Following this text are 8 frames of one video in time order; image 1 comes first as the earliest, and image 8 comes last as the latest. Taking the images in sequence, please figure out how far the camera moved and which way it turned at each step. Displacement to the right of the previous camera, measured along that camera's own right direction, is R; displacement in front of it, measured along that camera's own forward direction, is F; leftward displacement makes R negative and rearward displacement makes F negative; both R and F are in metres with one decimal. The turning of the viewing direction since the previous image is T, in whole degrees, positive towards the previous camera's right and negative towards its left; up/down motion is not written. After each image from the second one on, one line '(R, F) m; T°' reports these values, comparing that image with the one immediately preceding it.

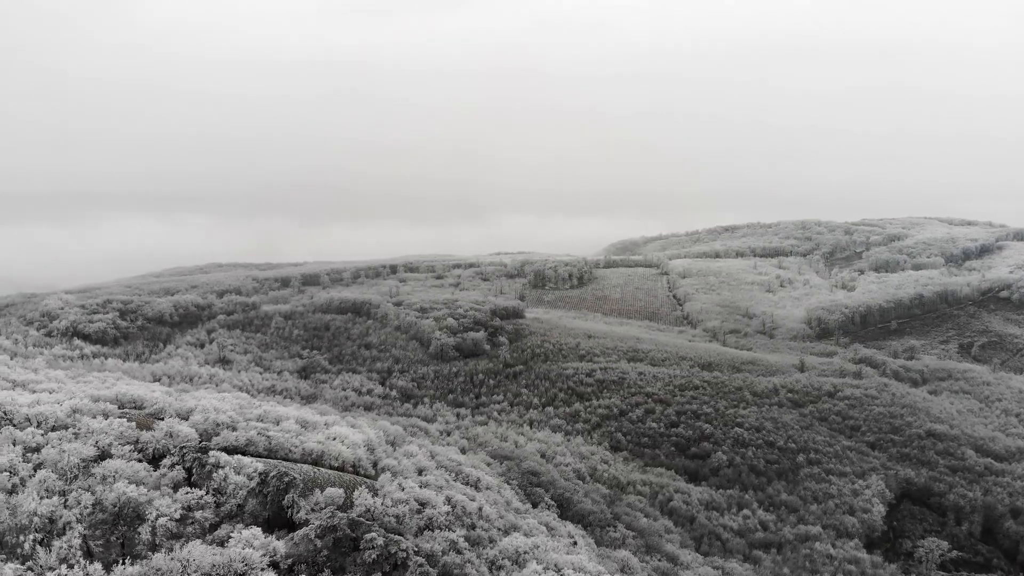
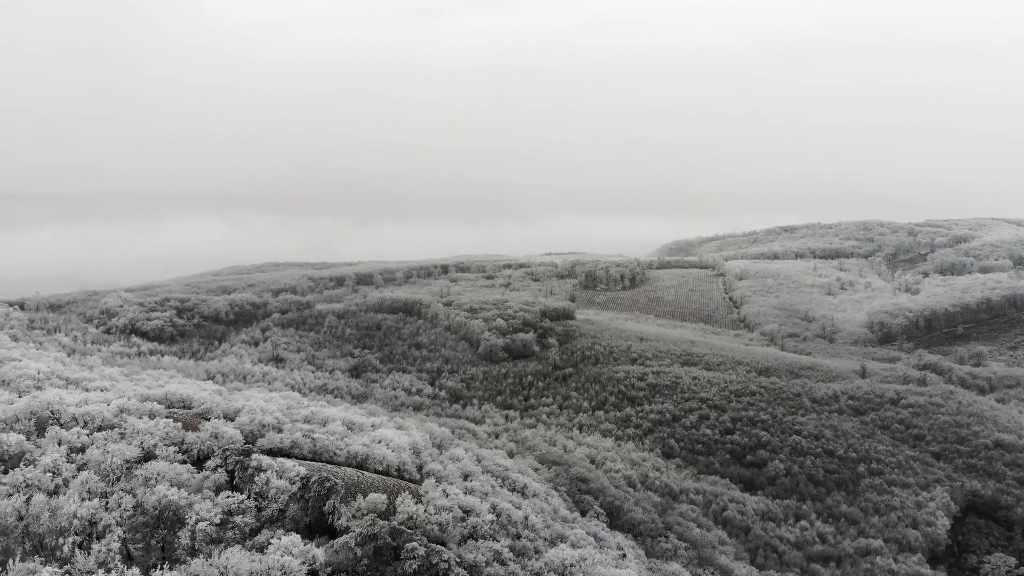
(0.0, +0.6) m; -6°
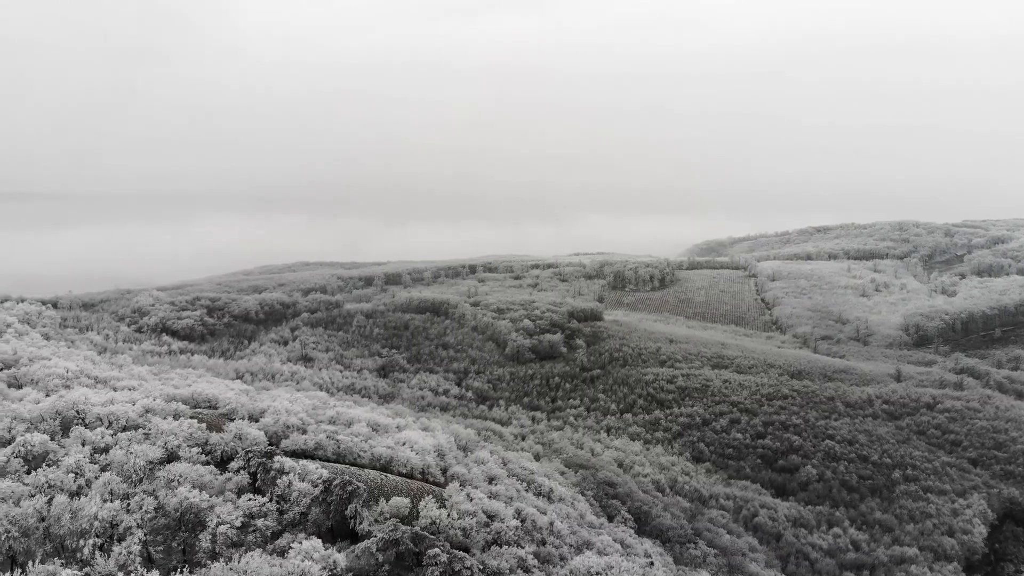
(0.0, +0.3) m; -3°
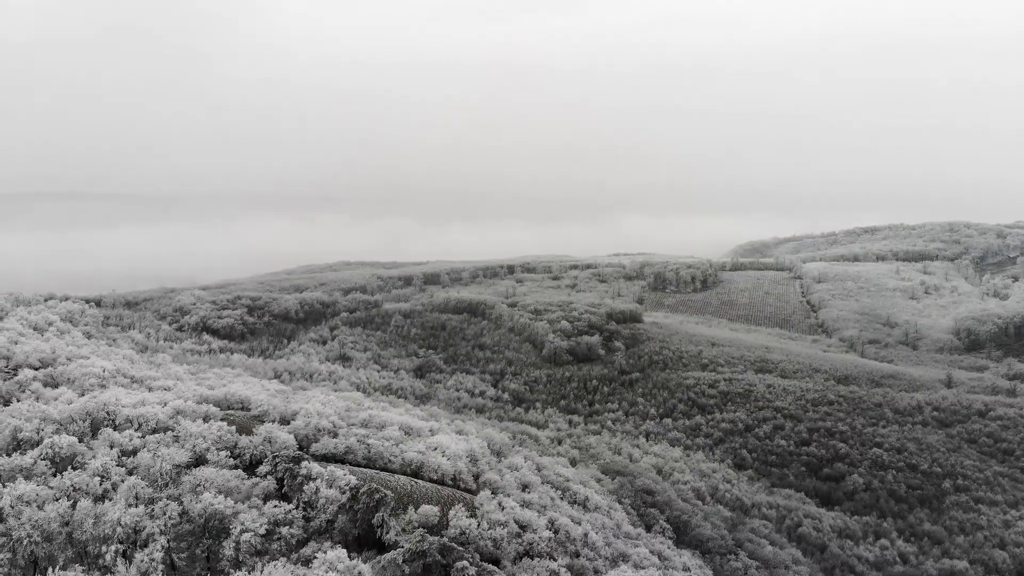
(+0.1, +0.5) m; -5°
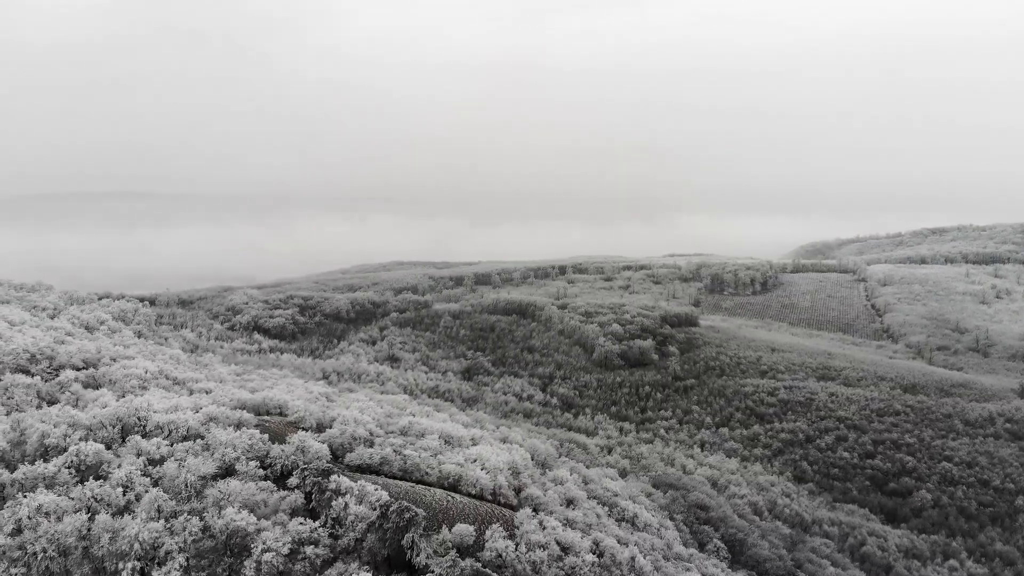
(+0.1, +0.7) m; -6°
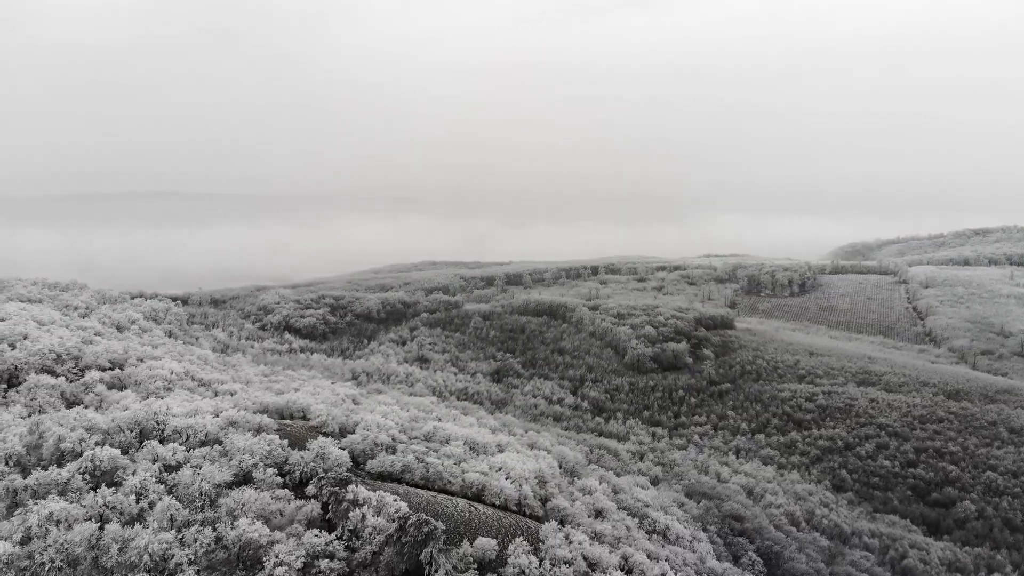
(+0.1, +0.4) m; -4°
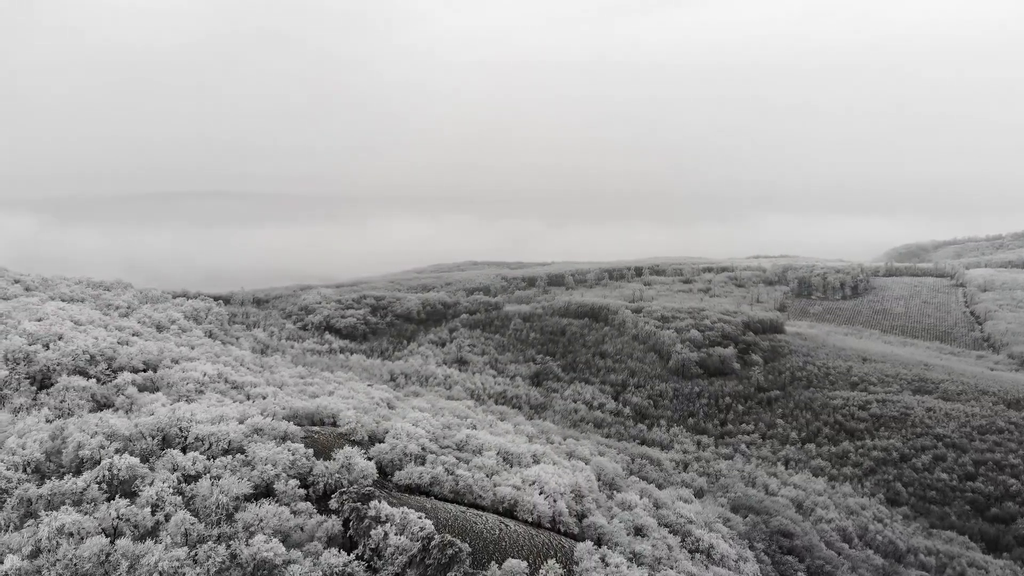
(+0.1, +0.6) m; -5°
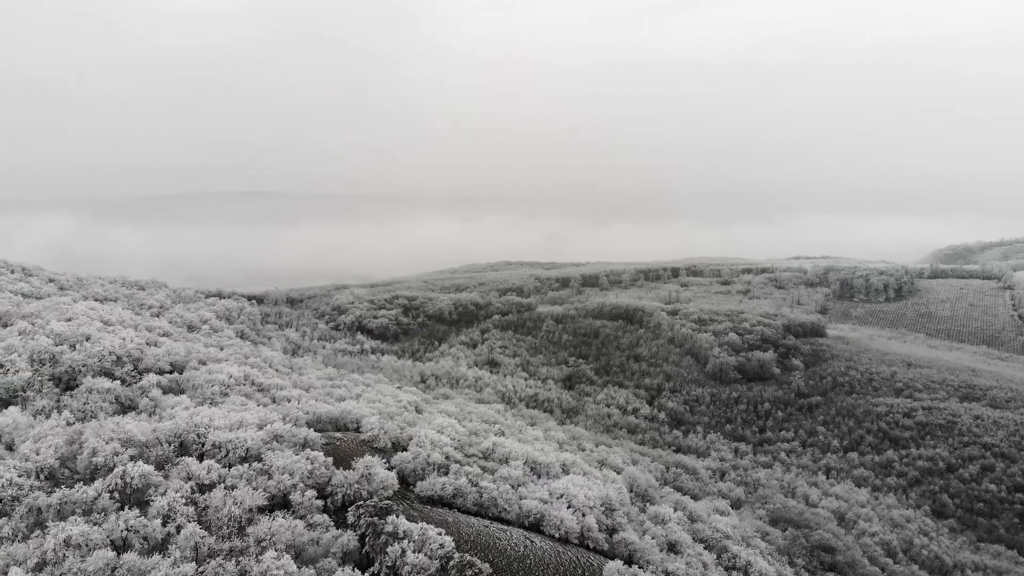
(+0.1, +0.4) m; -4°
